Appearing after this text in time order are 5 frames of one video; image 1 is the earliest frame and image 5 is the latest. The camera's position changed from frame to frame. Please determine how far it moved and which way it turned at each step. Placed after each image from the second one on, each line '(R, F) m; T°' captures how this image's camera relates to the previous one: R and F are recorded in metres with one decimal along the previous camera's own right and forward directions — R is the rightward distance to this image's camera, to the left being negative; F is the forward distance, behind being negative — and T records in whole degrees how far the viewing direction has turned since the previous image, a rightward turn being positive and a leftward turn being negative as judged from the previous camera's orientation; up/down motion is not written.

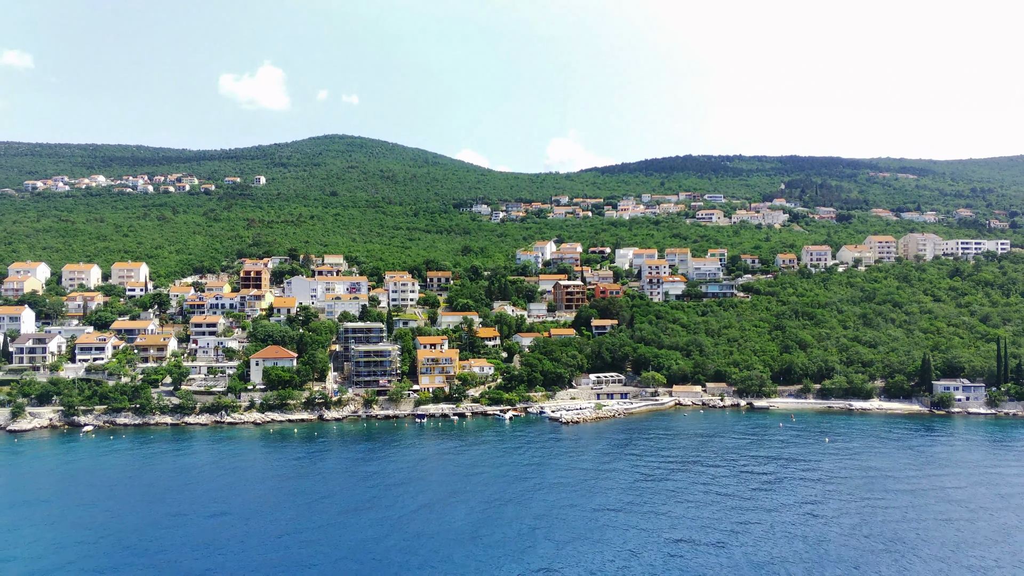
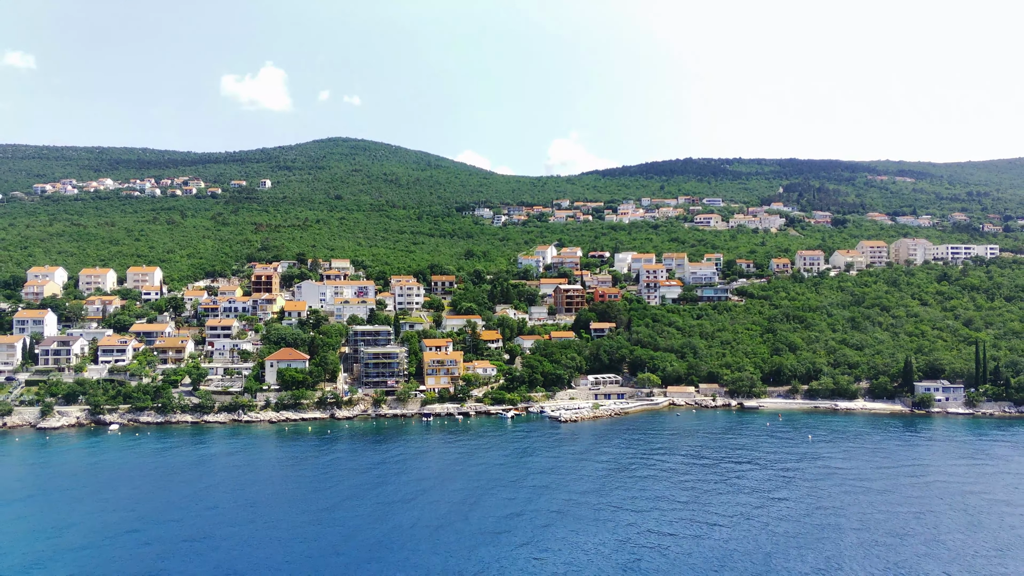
(0.0, -2.0) m; 0°
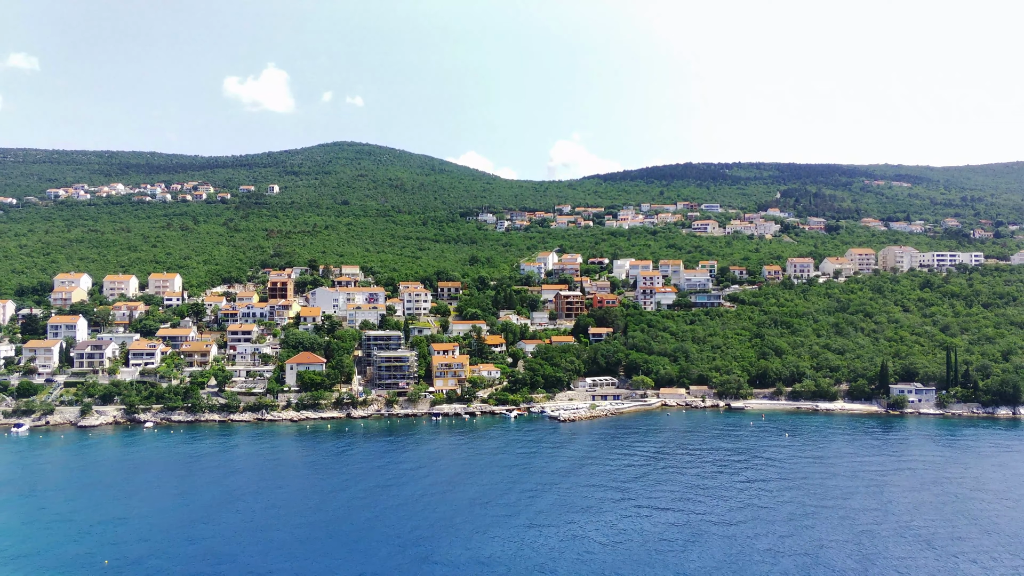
(0.0, -3.1) m; 0°
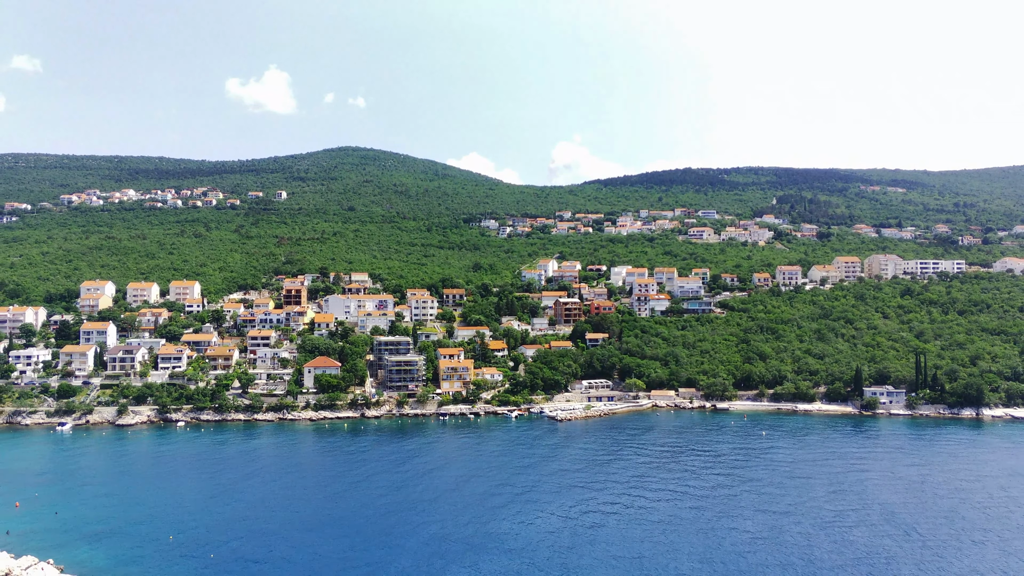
(+0.1, -3.6) m; 0°
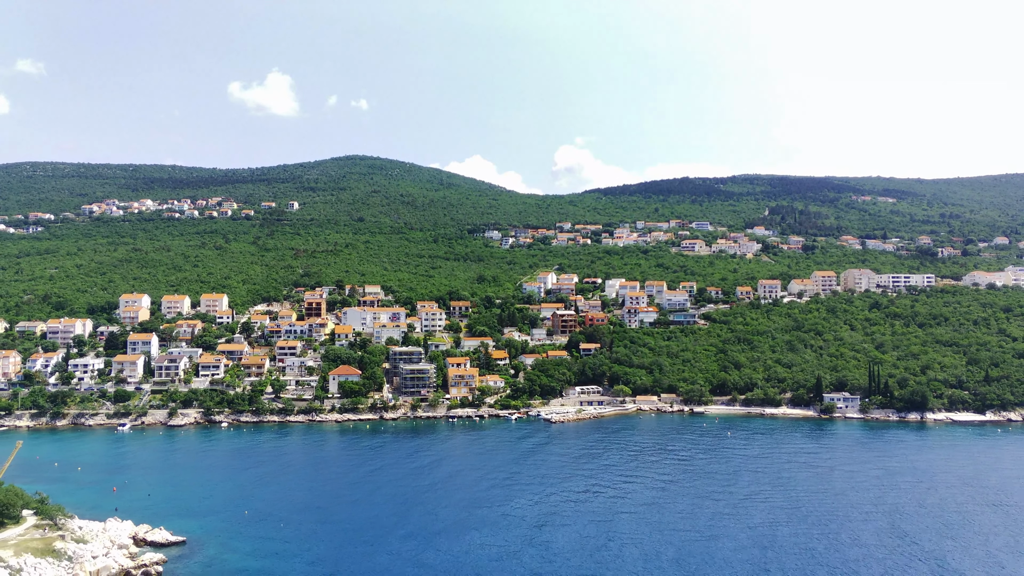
(+0.2, -6.5) m; 0°
